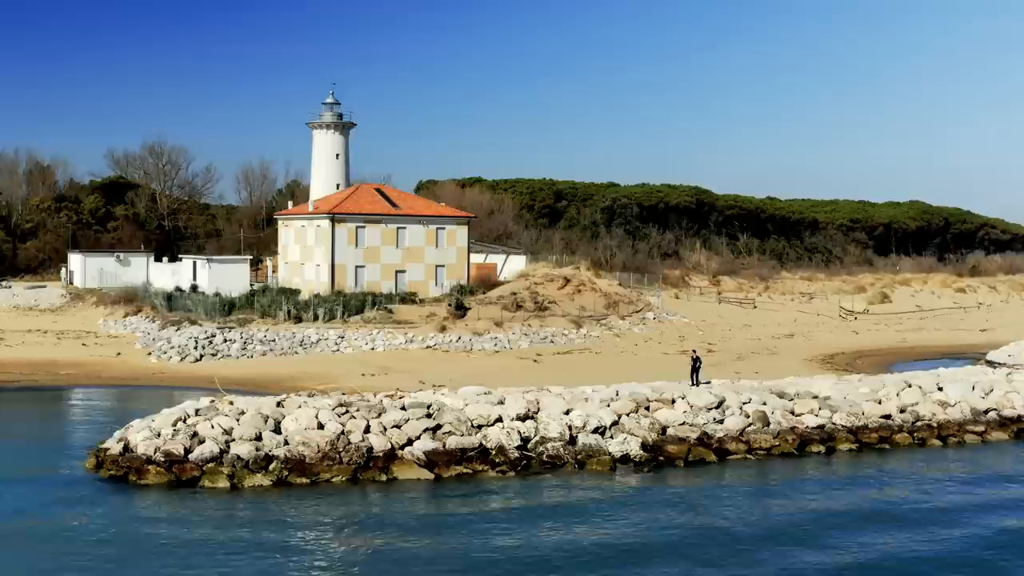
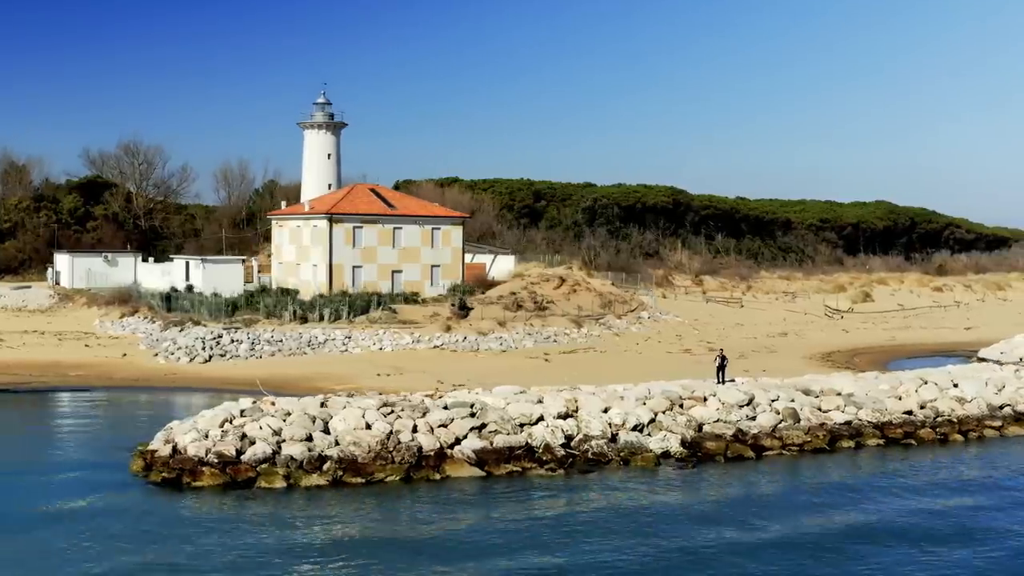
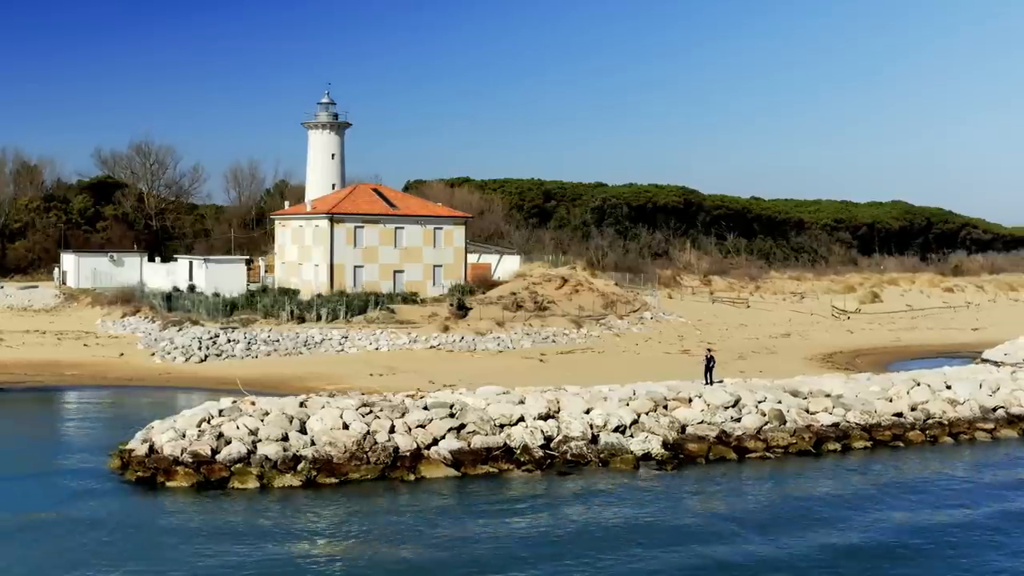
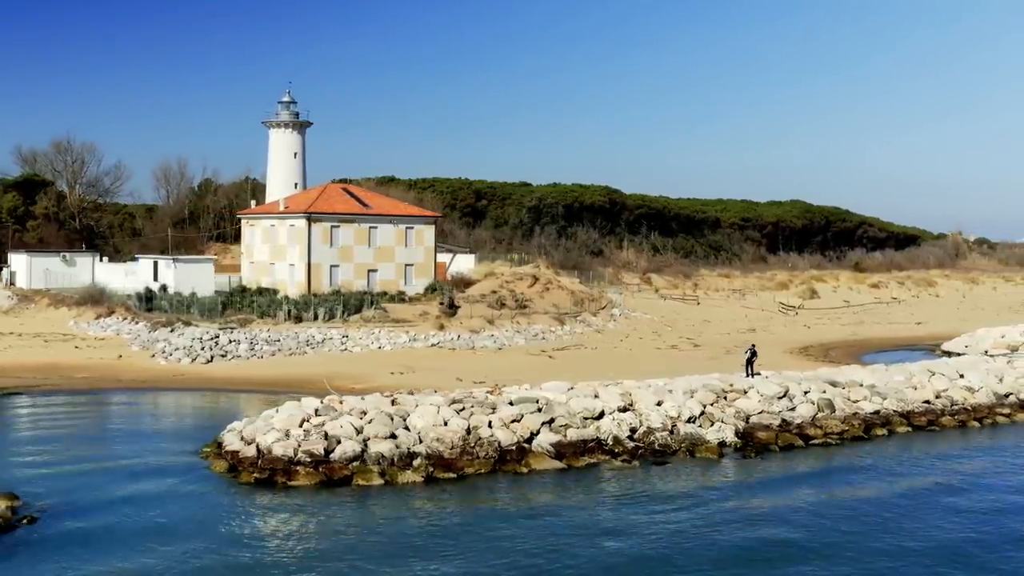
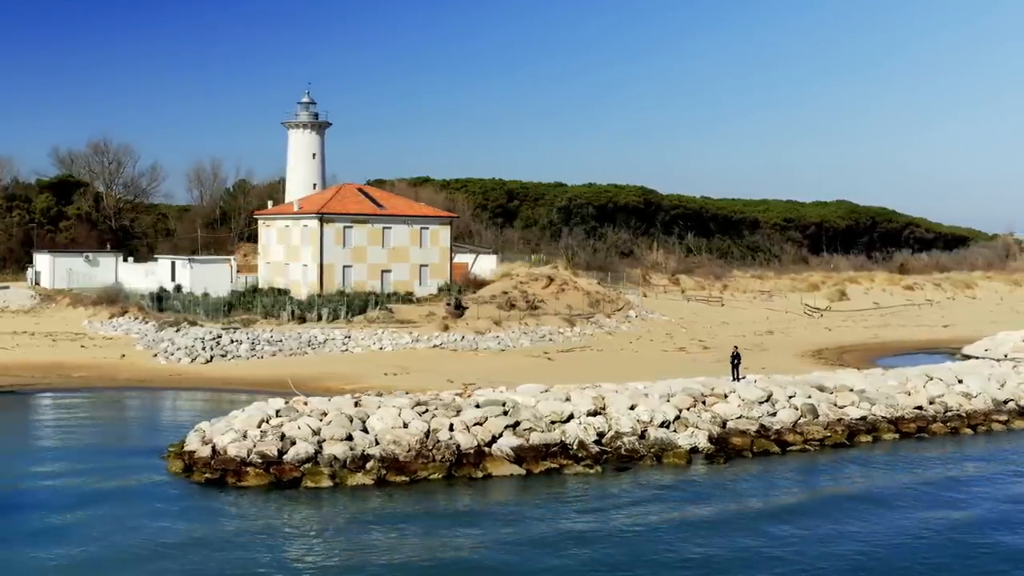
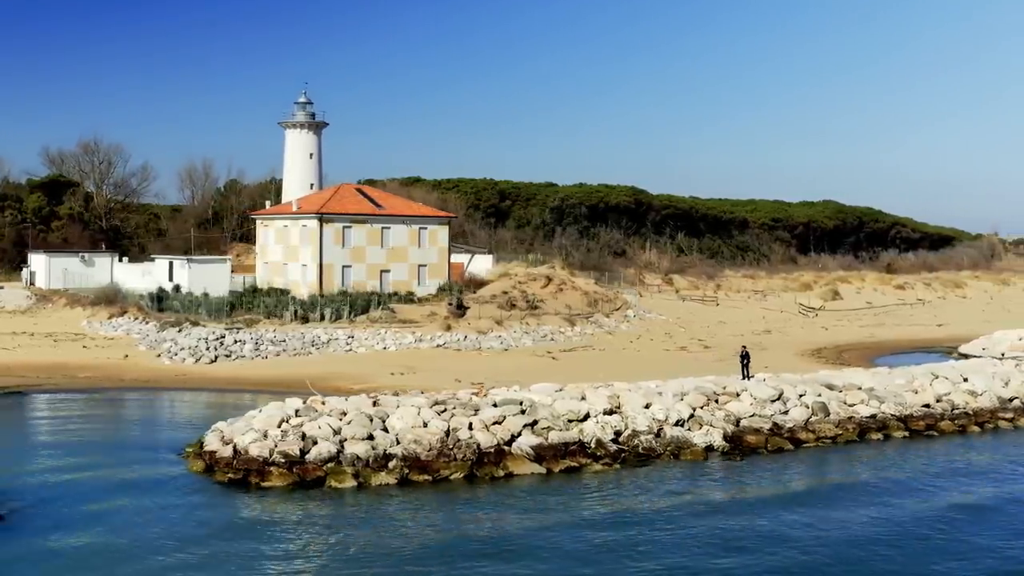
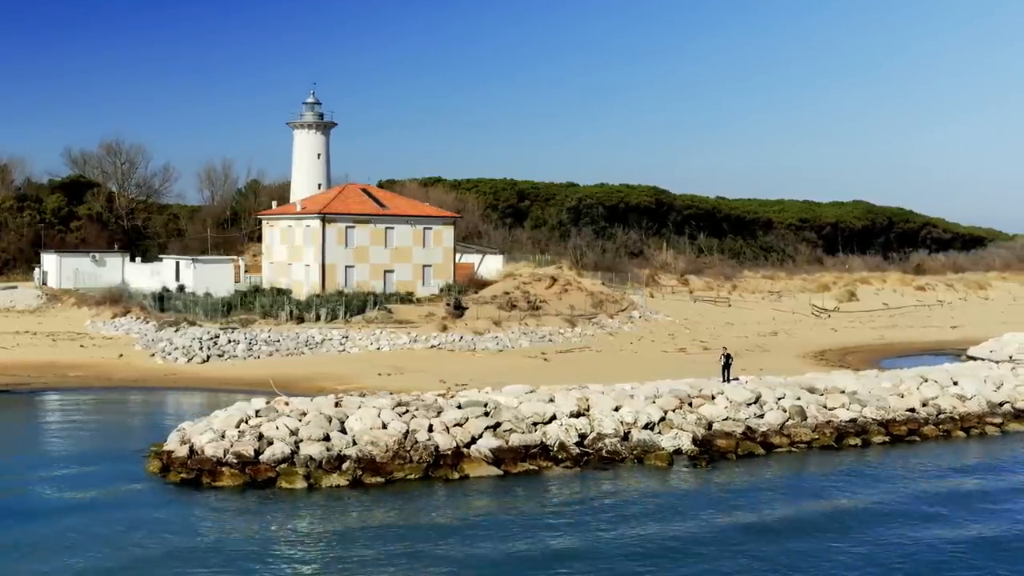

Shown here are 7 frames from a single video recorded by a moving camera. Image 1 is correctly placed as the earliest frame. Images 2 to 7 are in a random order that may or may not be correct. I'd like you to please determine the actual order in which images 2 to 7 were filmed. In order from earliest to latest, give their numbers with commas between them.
3, 2, 7, 5, 6, 4
